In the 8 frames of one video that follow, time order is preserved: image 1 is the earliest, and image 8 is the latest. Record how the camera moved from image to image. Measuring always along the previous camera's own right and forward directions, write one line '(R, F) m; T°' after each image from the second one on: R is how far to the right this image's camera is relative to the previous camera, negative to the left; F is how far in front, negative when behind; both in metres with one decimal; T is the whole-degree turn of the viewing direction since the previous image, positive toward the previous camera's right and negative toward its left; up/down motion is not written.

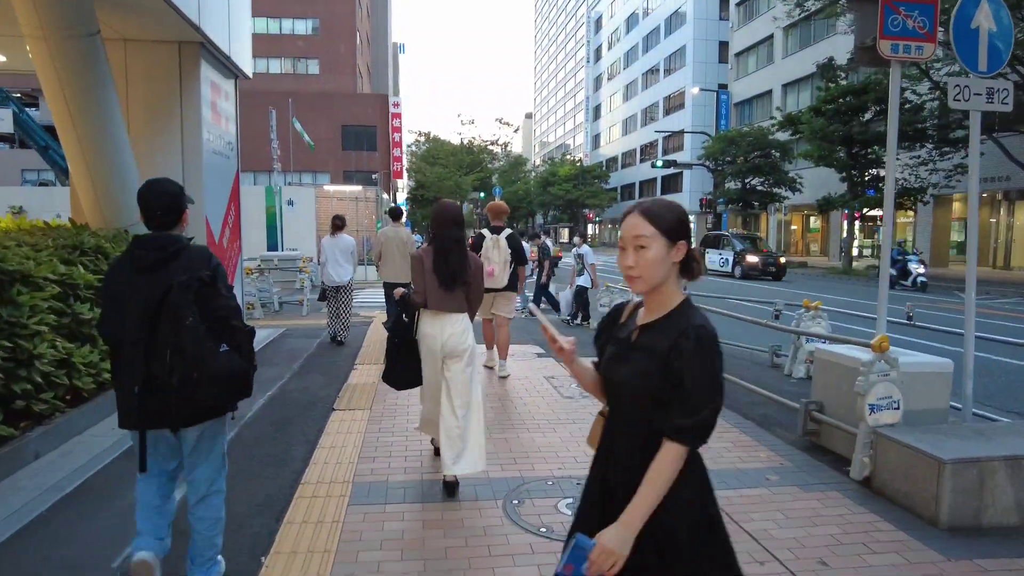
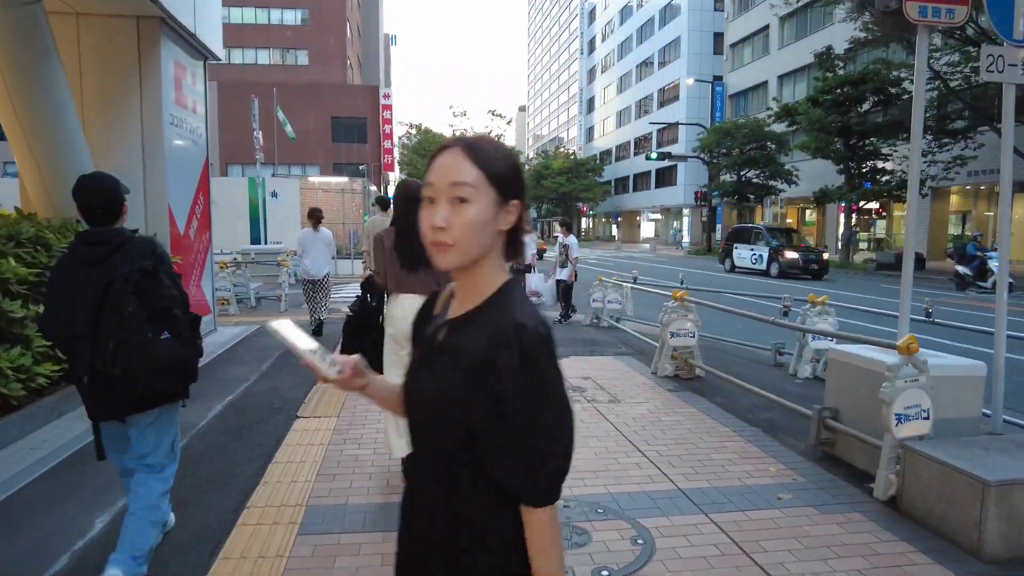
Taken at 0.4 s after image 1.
(+0.1, +0.5) m; +1°
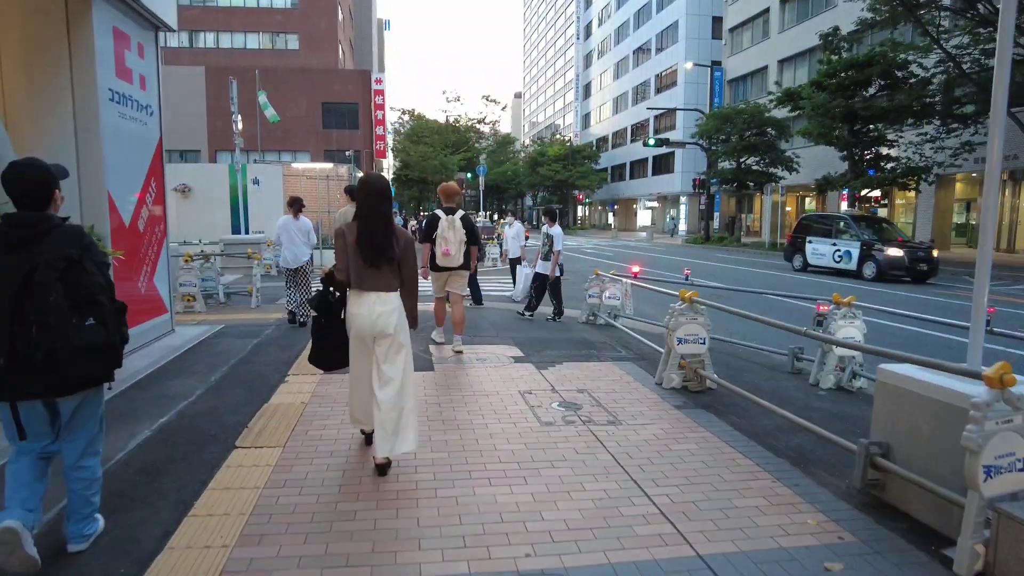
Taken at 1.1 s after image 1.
(+0.1, +0.9) m; 0°
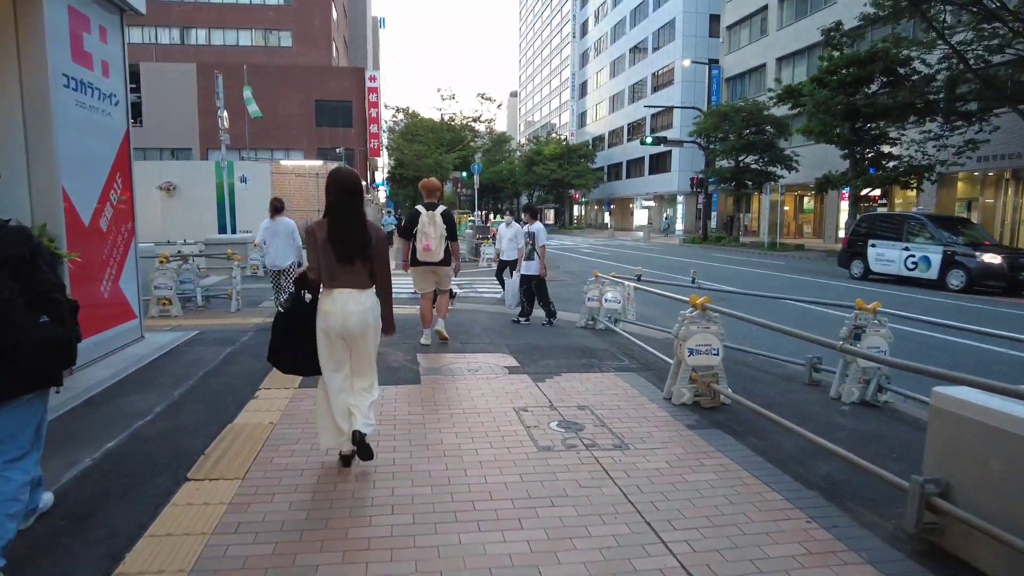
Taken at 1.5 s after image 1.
(0.0, +0.6) m; 0°
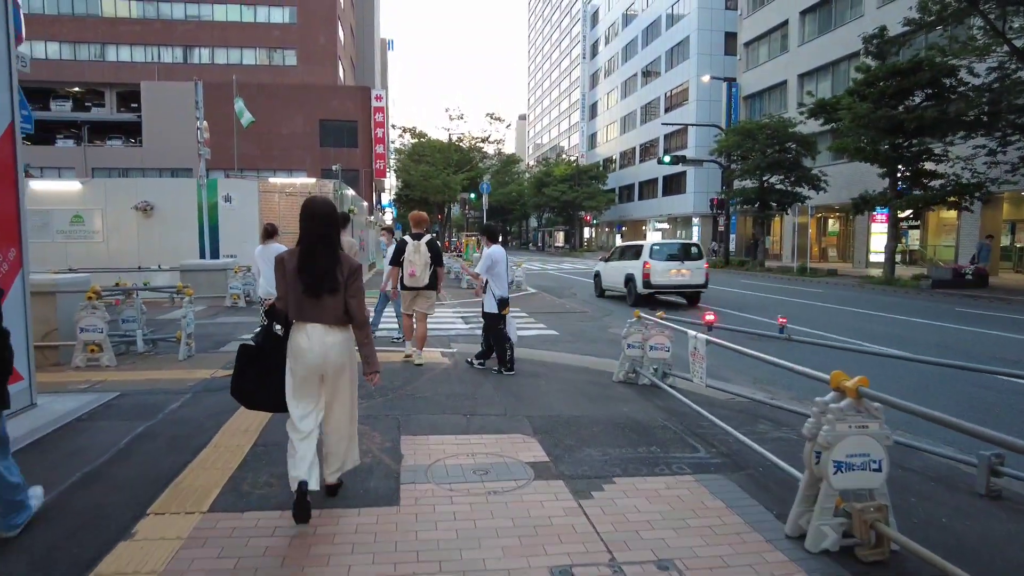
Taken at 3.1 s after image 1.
(-0.1, +2.1) m; -1°
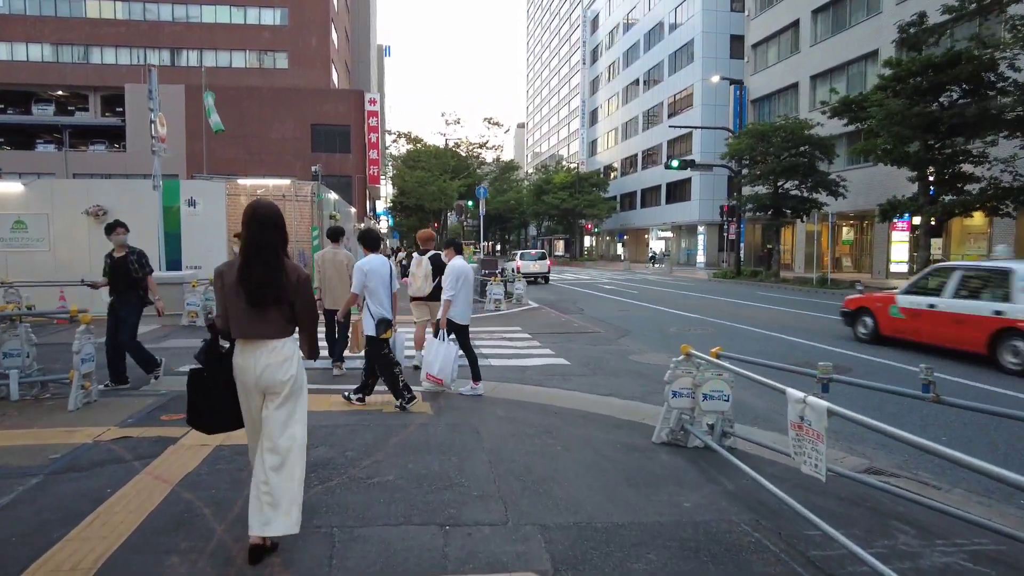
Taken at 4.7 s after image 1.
(0.0, +2.1) m; 0°
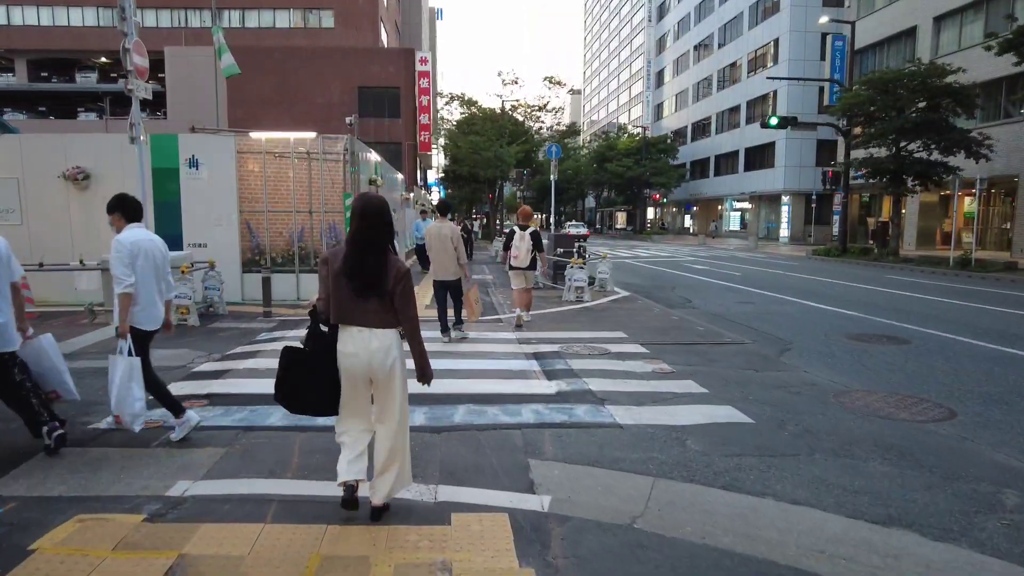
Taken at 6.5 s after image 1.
(-0.8, +4.0) m; -4°
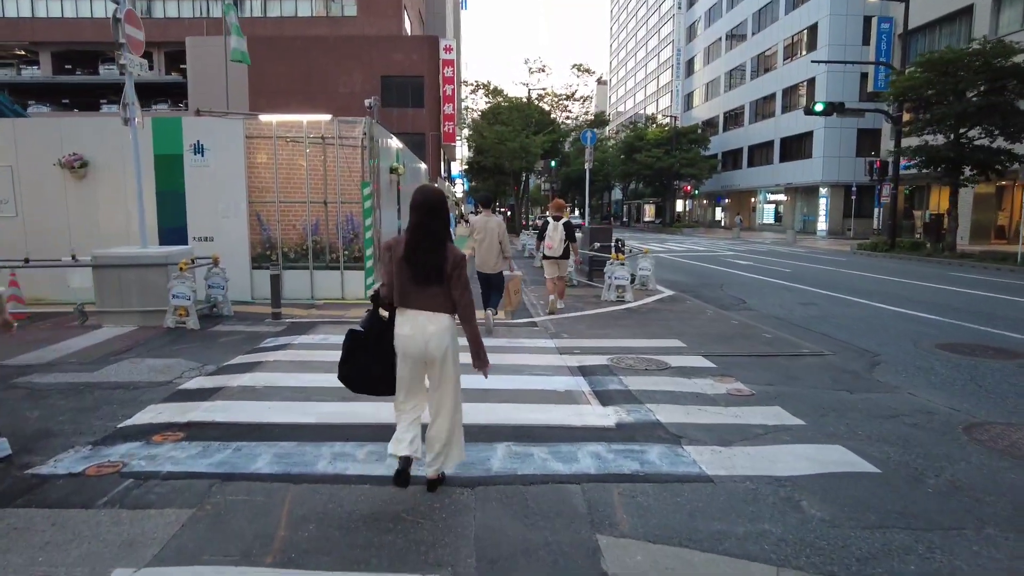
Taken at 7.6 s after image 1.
(-0.2, +1.3) m; -2°
